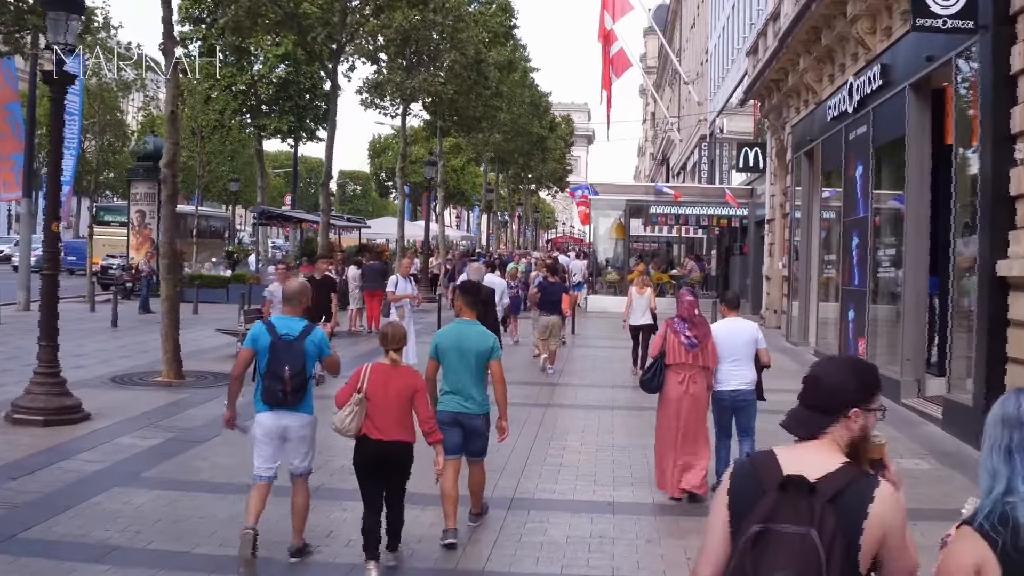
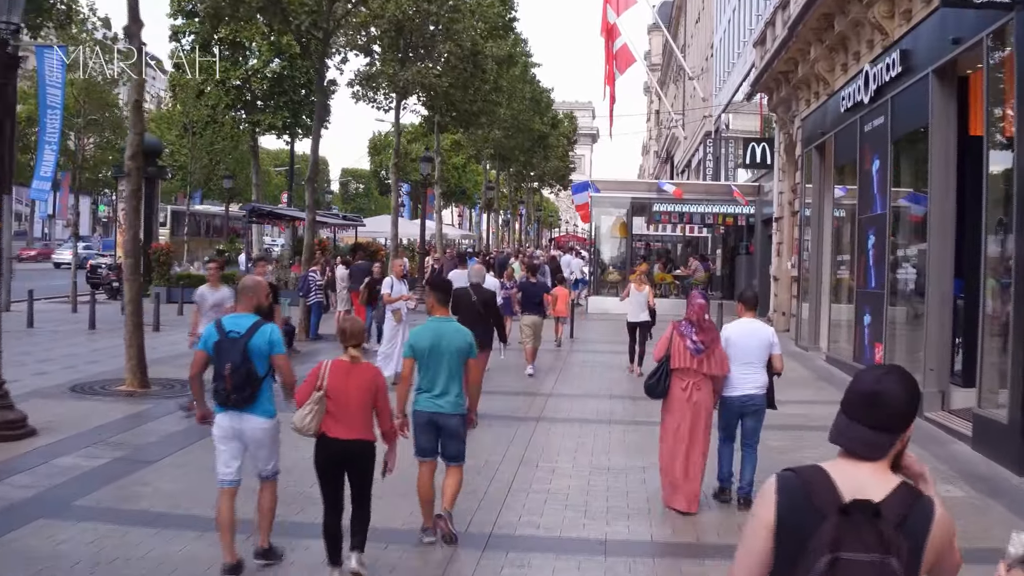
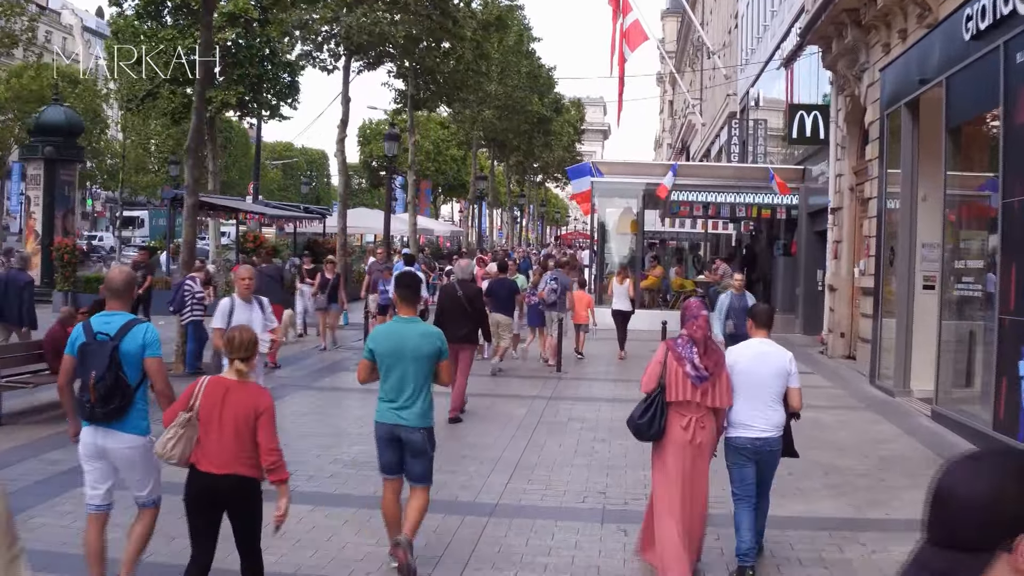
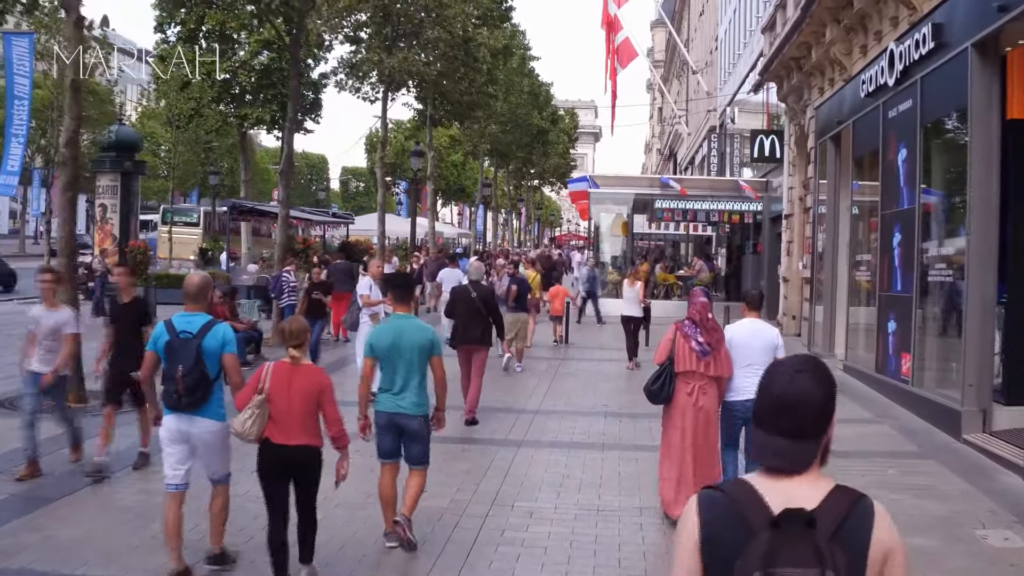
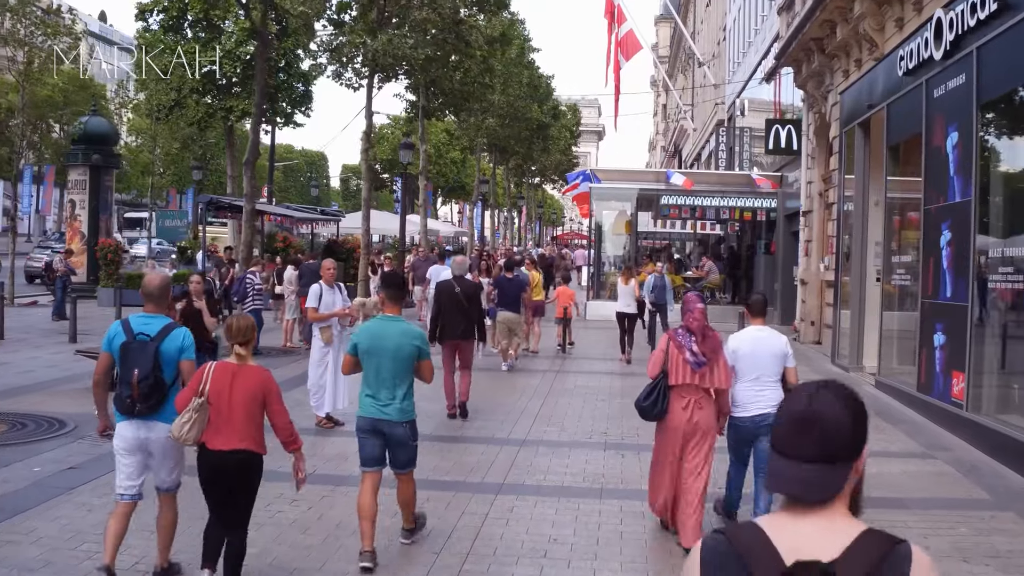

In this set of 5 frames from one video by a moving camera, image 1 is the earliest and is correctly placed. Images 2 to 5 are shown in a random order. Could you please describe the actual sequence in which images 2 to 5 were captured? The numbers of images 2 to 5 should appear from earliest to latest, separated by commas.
2, 4, 5, 3
